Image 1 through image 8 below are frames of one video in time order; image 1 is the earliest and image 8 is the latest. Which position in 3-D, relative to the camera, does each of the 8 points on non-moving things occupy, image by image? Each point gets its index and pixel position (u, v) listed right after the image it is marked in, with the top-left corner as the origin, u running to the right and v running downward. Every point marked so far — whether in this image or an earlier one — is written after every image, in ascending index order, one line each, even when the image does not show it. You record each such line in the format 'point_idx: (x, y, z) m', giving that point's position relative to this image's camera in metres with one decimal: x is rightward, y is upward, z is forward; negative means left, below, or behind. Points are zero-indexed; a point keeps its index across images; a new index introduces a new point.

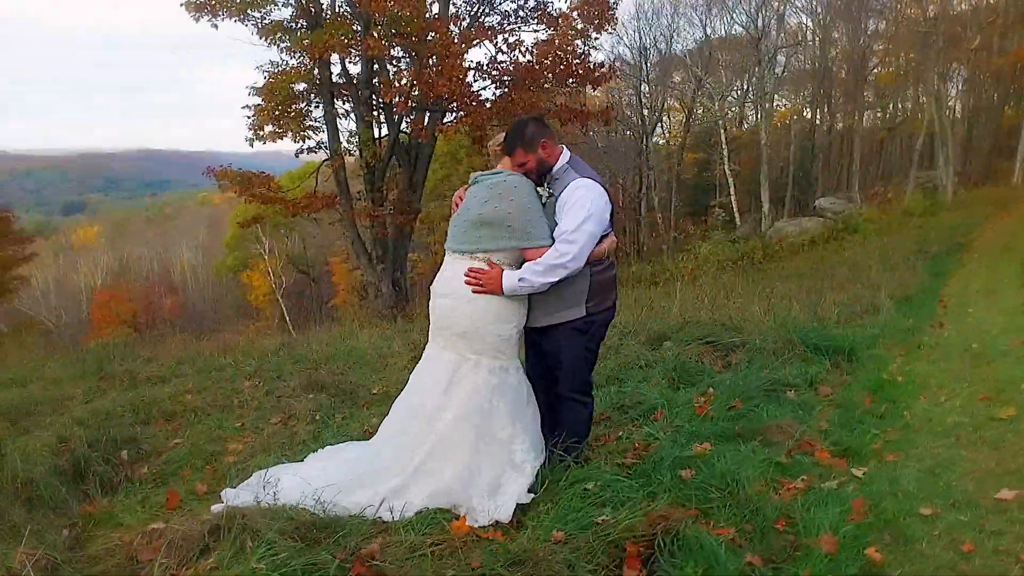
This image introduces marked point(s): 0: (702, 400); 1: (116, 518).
0: (+1.3, -0.8, +4.9) m
1: (-1.8, -1.1, +3.5) m
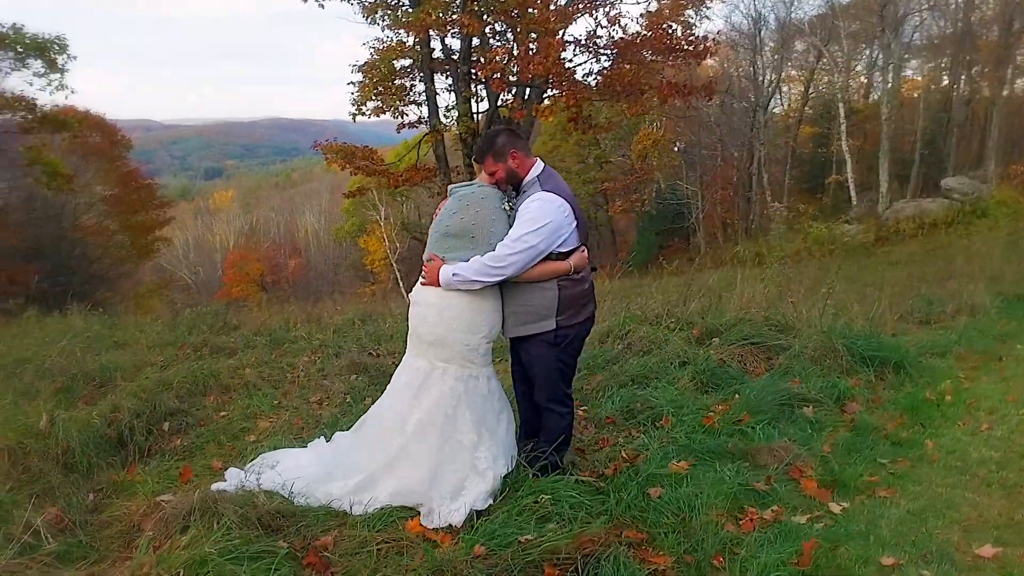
0: (+1.4, -0.8, +4.8) m
1: (-2.0, -1.1, +3.9) m
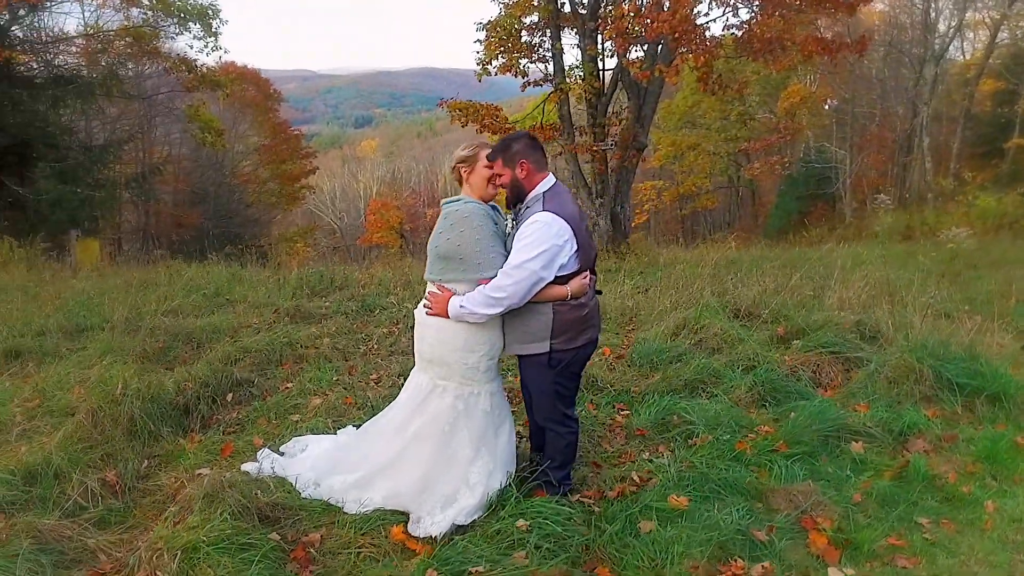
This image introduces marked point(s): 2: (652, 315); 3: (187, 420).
0: (+1.5, -0.9, +4.5) m
1: (-1.9, -1.0, +4.2) m
2: (+1.7, -0.3, +8.3) m
3: (-2.2, -0.9, +4.8) m
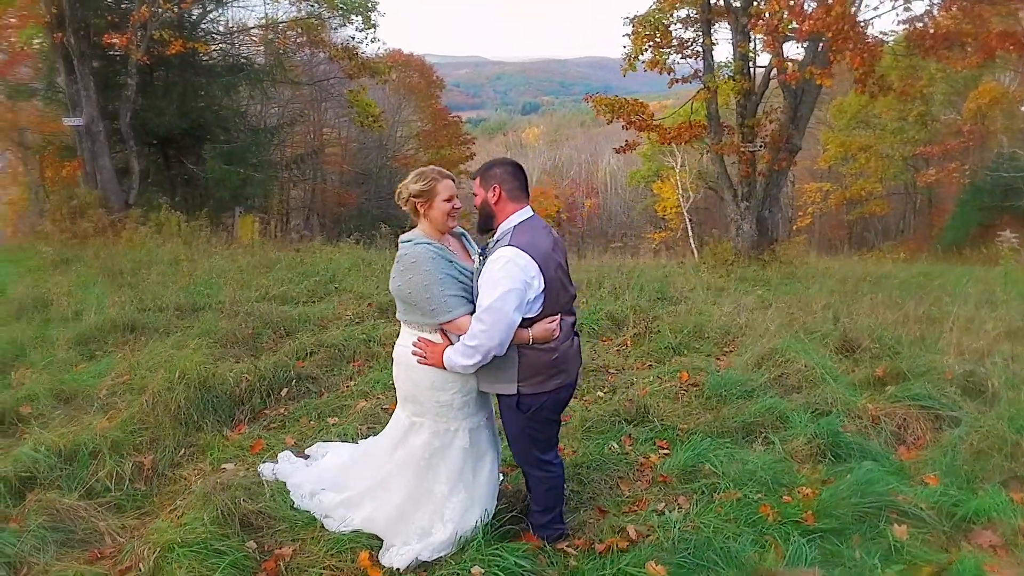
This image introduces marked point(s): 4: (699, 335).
0: (+1.6, -1.1, +4.0) m
1: (-1.8, -1.0, +4.5) m
2: (+2.6, -0.5, +7.7) m
3: (-1.9, -0.9, +5.1) m
4: (+2.2, -0.5, +8.1) m
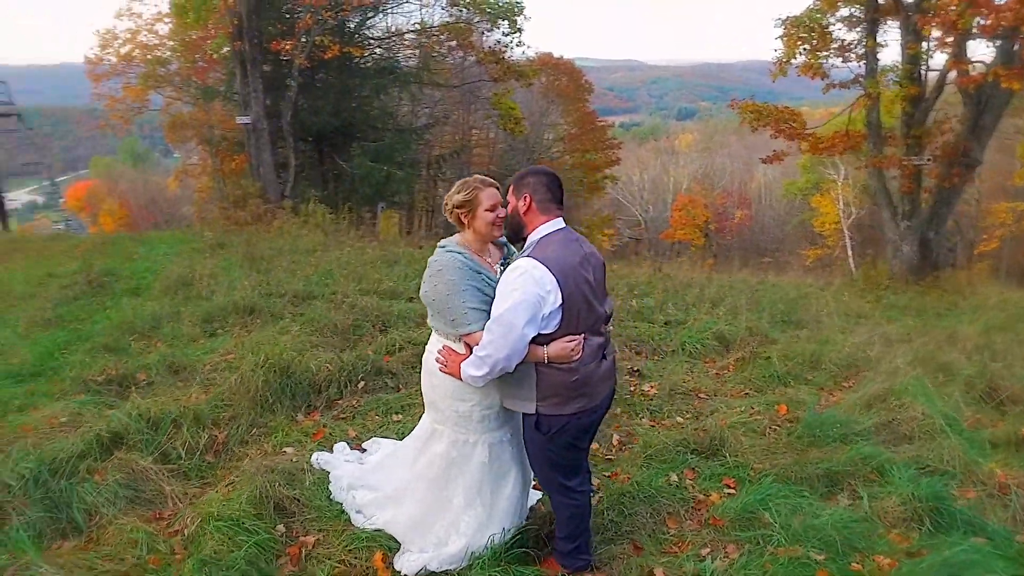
0: (+1.7, -1.3, +3.5) m
1: (-1.5, -1.0, +4.7) m
2: (+3.5, -0.8, +6.9) m
3: (-1.5, -0.8, +5.3) m
4: (+3.2, -0.8, +7.4) m
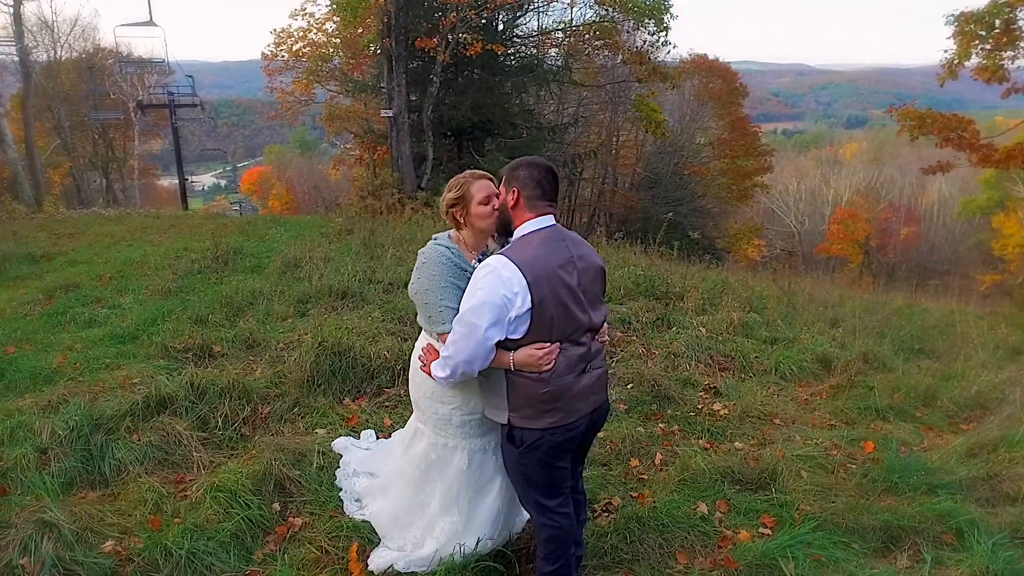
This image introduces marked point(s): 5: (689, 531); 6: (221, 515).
0: (+1.6, -1.4, +3.0) m
1: (-1.3, -0.9, +4.8) m
2: (+4.1, -1.1, +6.0) m
3: (-1.1, -0.7, +5.4) m
4: (+3.8, -1.1, +6.6) m
5: (+0.9, -1.3, +3.7) m
6: (-1.4, -1.1, +3.5) m
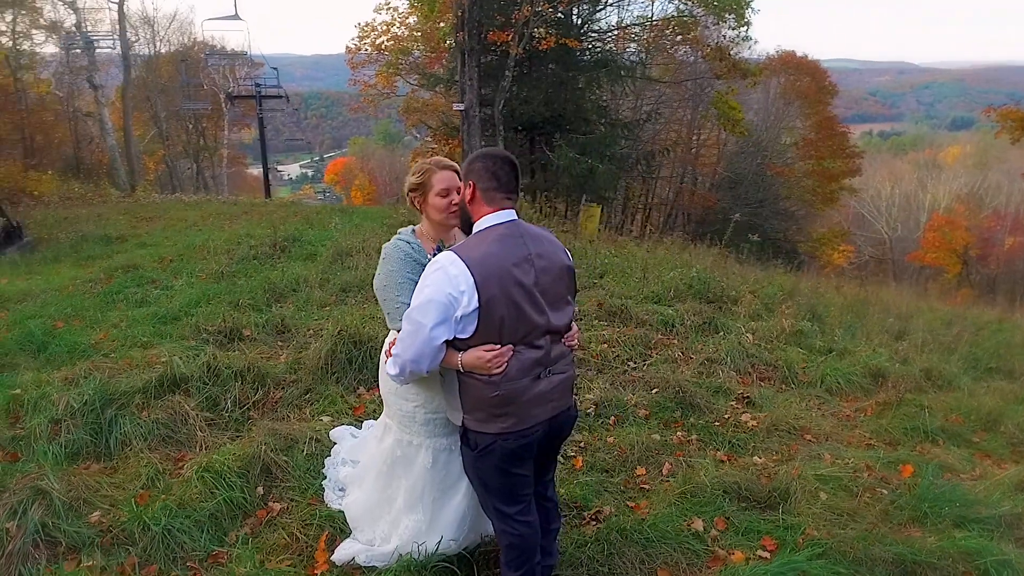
0: (+1.4, -1.5, +2.8) m
1: (-1.2, -0.8, +4.9) m
2: (+4.2, -1.2, +5.4) m
3: (-1.0, -0.7, +5.5) m
4: (+4.0, -1.2, +6.0) m
5: (+0.8, -1.3, +3.6) m
6: (-1.5, -1.0, +3.5) m
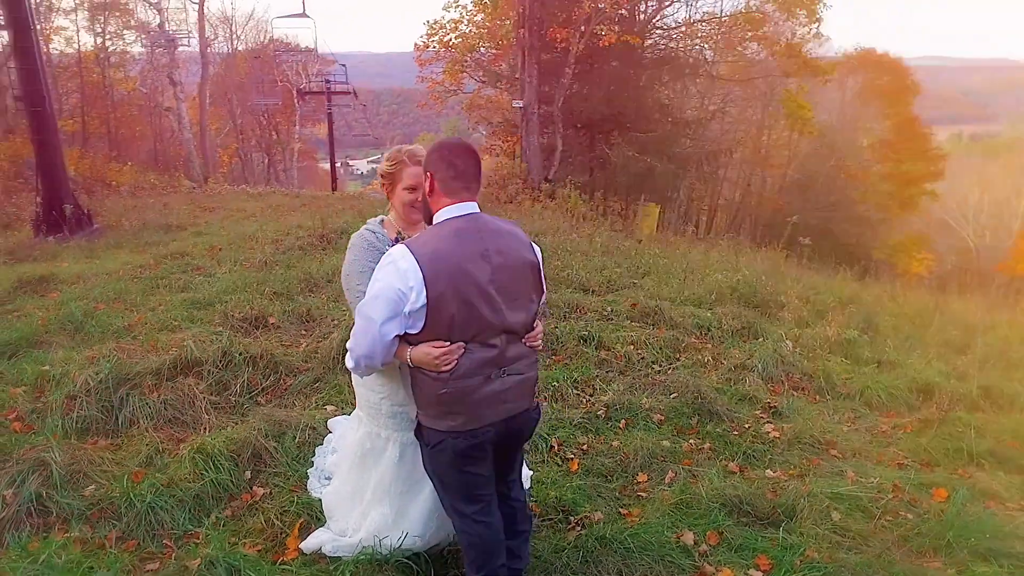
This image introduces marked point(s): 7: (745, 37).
0: (+1.2, -1.5, +2.6) m
1: (-1.2, -0.7, +4.9) m
2: (+4.3, -1.3, +5.0) m
3: (-0.9, -0.6, +5.5) m
4: (+4.2, -1.3, +5.6) m
5: (+0.7, -1.3, +3.4) m
6: (-1.6, -0.9, +3.6) m
7: (+6.3, +6.8, +19.5) m
